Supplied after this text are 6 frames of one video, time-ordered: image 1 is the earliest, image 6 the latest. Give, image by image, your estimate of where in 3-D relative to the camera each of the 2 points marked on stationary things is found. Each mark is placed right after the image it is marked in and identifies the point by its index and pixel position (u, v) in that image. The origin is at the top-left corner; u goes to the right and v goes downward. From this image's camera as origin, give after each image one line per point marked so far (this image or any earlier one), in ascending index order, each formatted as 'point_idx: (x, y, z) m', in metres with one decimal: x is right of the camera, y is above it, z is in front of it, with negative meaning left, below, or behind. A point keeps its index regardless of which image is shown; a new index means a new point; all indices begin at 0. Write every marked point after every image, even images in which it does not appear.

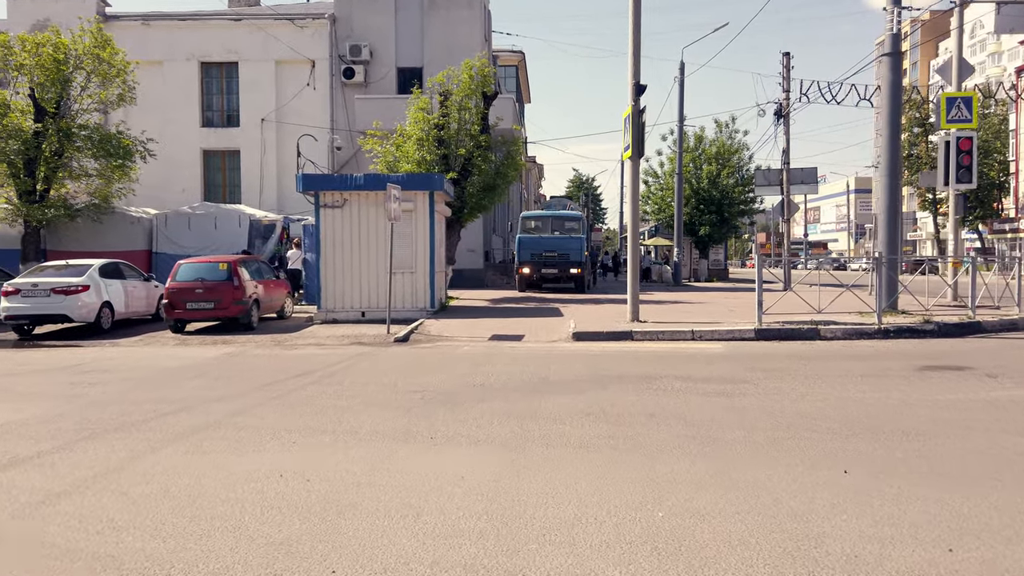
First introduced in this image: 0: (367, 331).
0: (-2.9, -0.9, +15.0) m
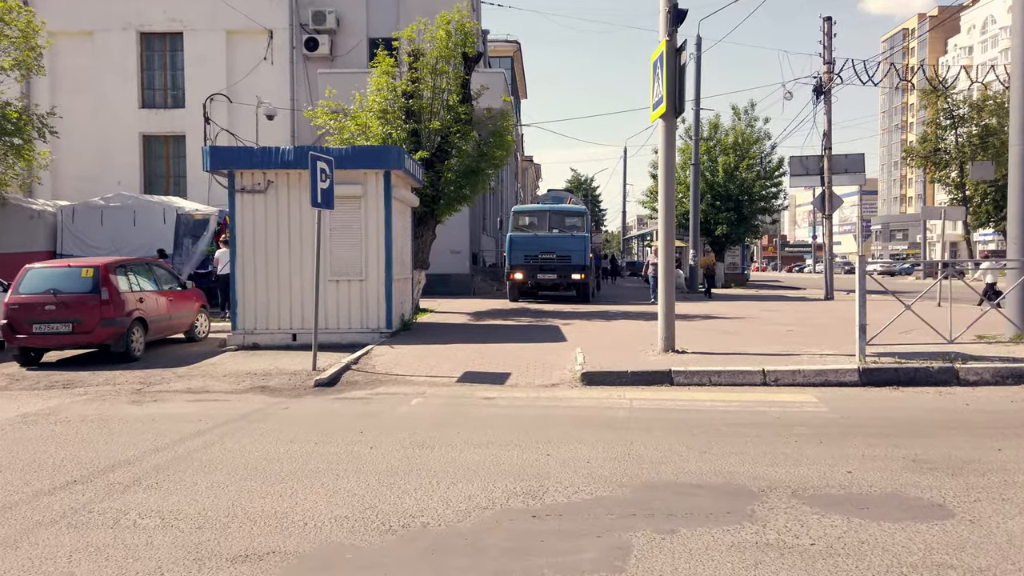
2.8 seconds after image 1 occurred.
0: (-3.1, -1.1, +10.5) m
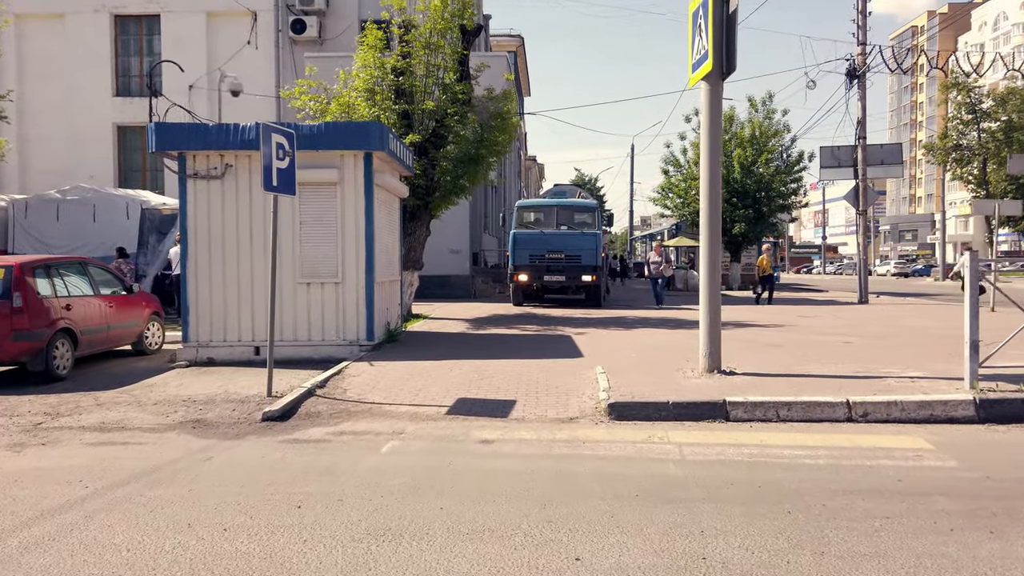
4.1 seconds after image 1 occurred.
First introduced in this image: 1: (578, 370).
0: (-3.1, -1.2, +8.5) m
1: (+0.8, -1.0, +8.9) m
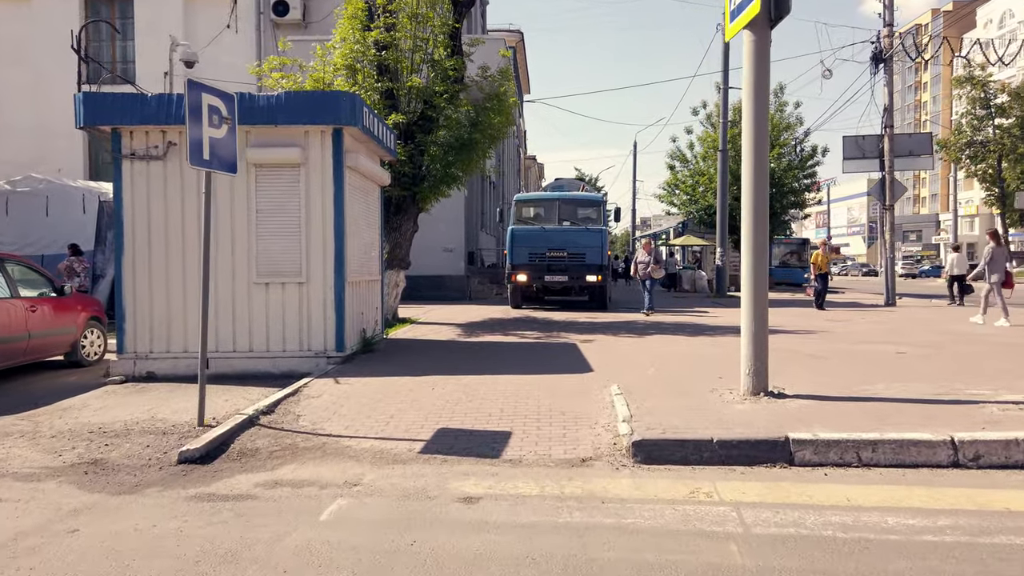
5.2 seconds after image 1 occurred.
0: (-3.1, -1.2, +6.8) m
1: (+0.7, -1.0, +7.3) m
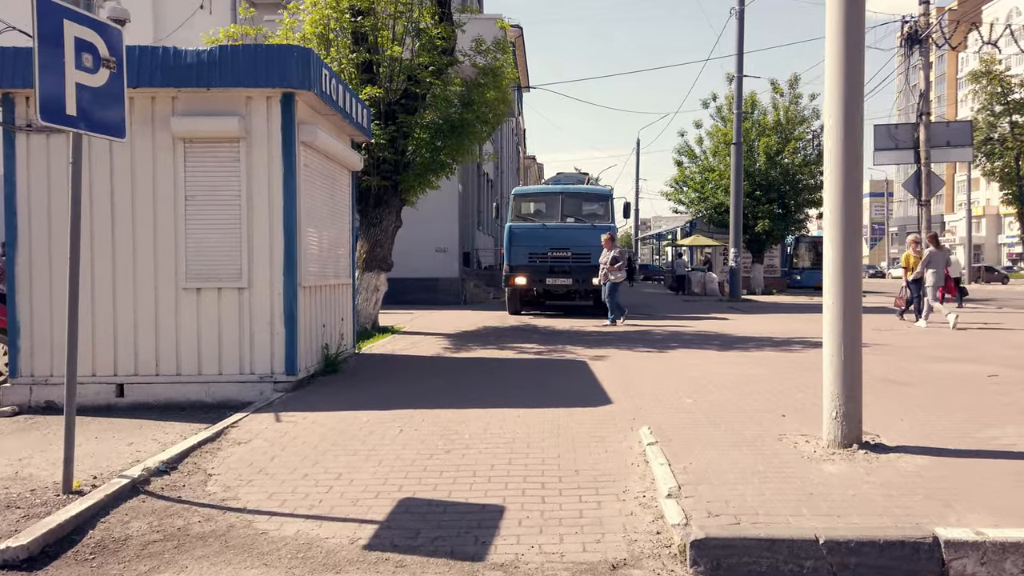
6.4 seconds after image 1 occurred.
0: (-3.2, -1.2, +4.9) m
1: (+0.7, -1.1, +5.4) m
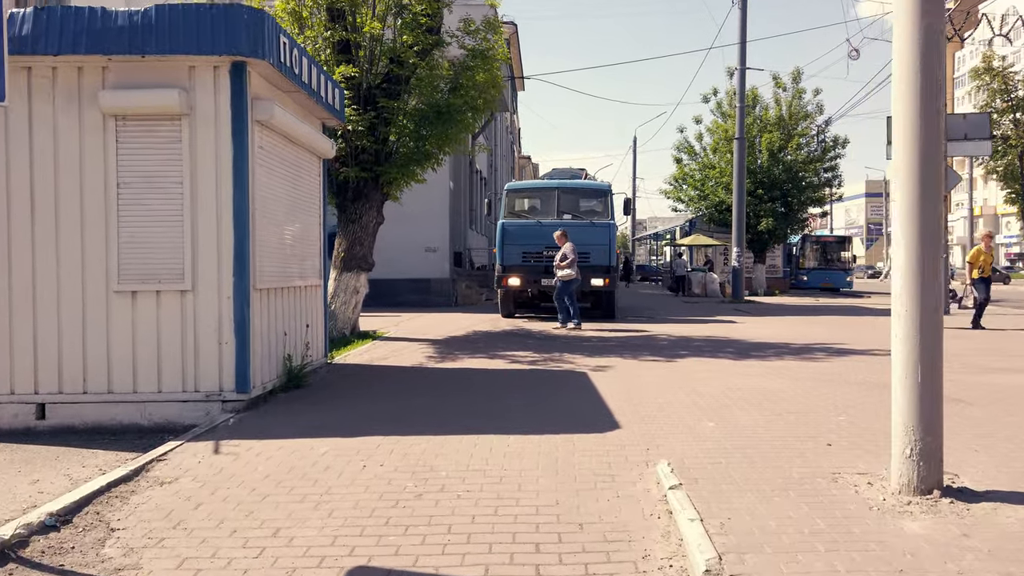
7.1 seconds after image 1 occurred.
0: (-3.2, -1.2, +3.9) m
1: (+0.6, -1.1, +4.4) m
